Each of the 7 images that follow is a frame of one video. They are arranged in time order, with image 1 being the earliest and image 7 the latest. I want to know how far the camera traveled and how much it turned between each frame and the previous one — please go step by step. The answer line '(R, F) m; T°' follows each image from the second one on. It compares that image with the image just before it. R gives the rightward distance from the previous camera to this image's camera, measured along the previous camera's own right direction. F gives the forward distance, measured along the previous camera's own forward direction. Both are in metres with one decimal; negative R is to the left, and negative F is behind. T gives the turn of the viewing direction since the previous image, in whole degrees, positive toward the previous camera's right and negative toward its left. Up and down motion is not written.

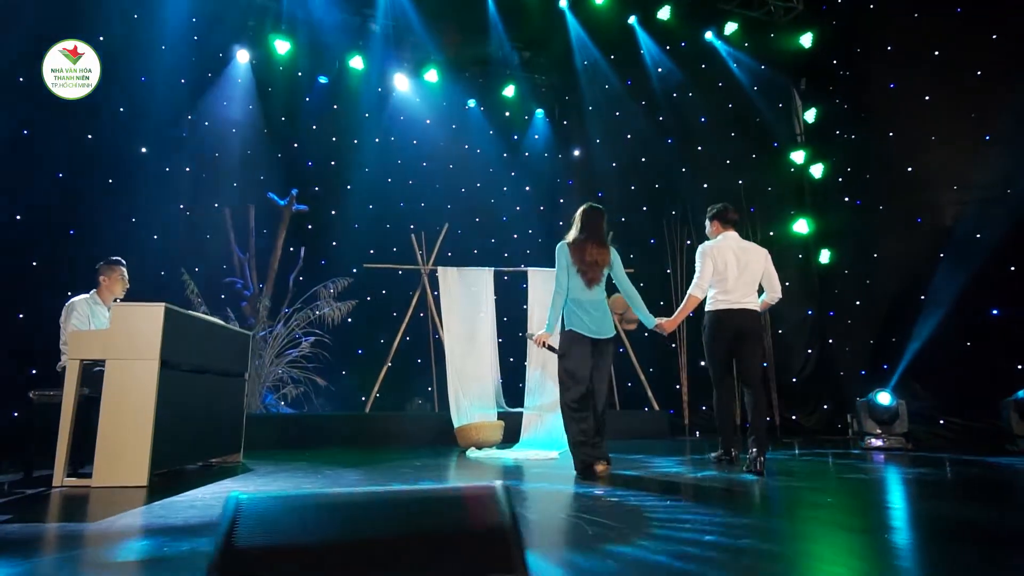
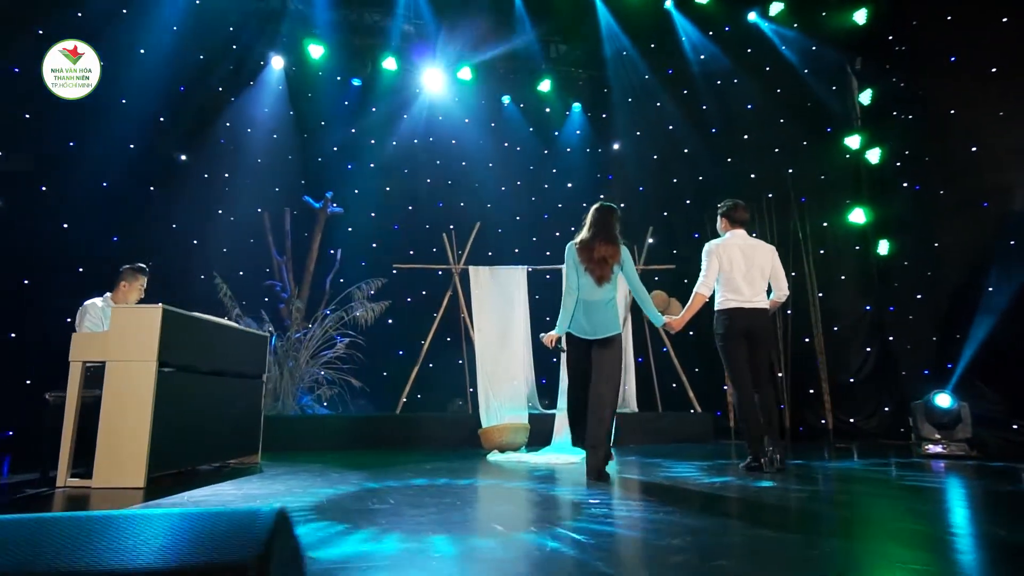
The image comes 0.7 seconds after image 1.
(+0.2, +0.1) m; -5°
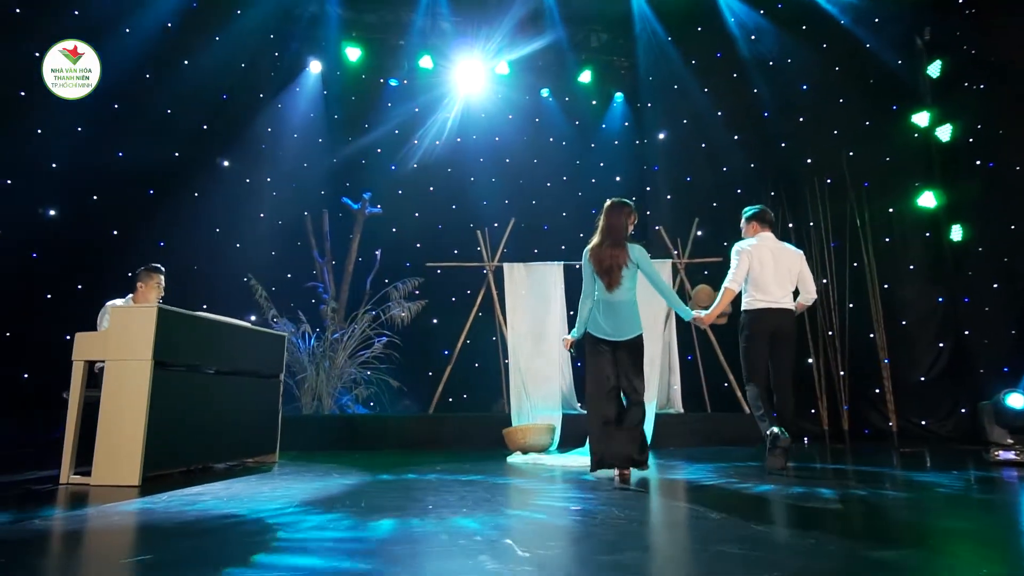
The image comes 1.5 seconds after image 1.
(+0.3, +0.2) m; -6°
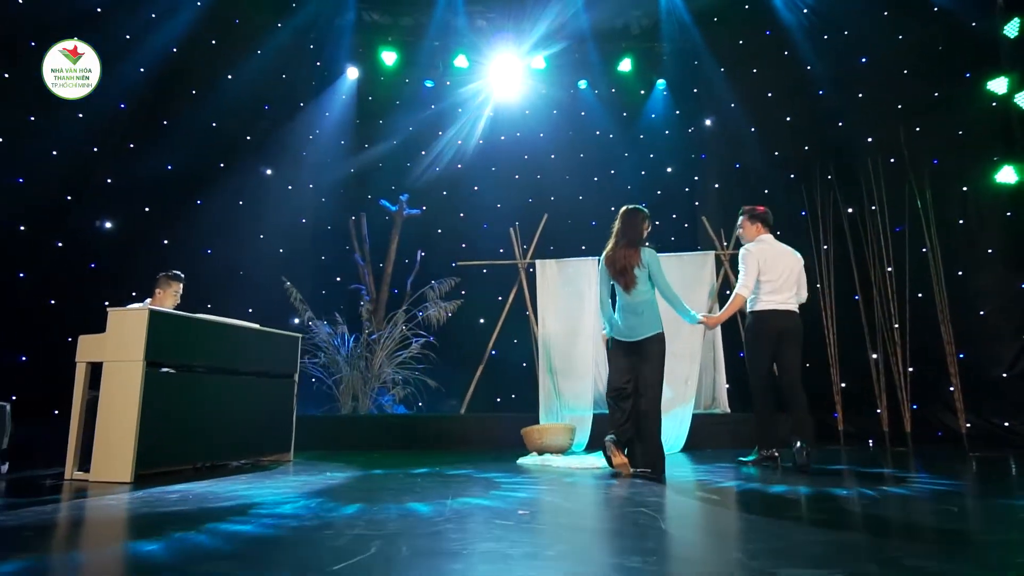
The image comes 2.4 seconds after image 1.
(+0.4, +0.1) m; -7°
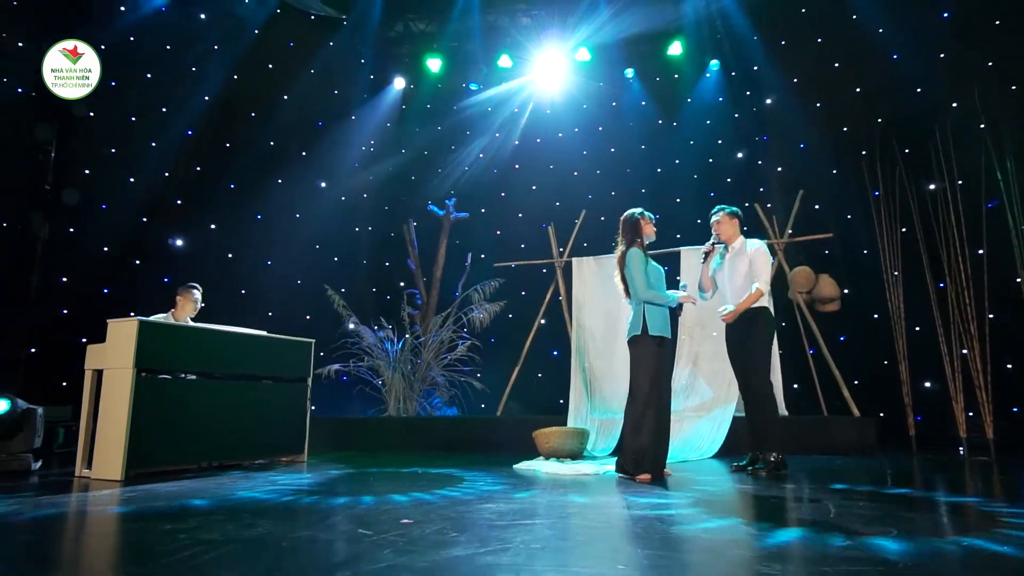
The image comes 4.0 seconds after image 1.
(+0.7, +0.1) m; -11°
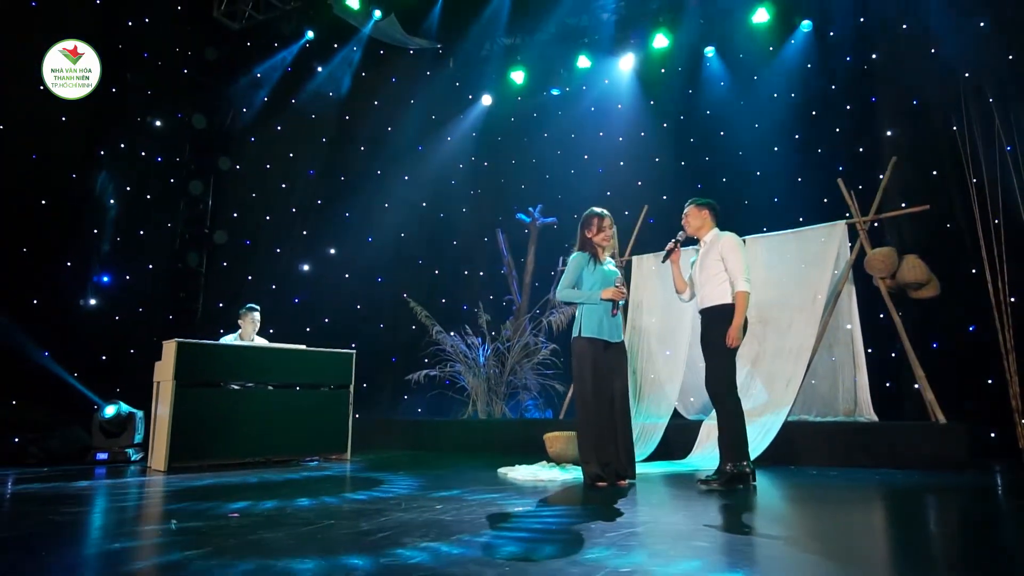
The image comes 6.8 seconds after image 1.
(+1.3, +0.1) m; -19°
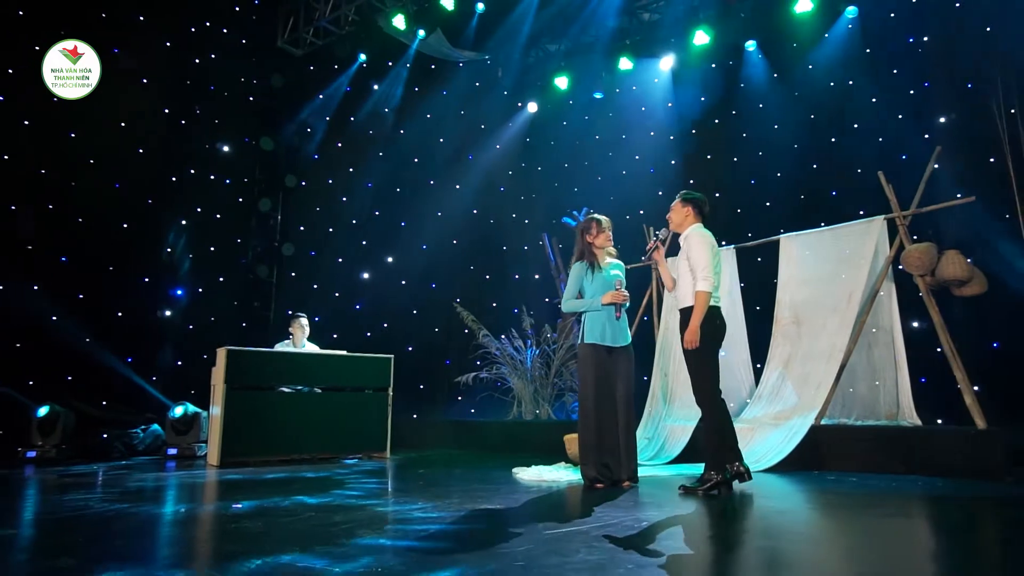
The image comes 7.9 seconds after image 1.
(+0.4, -0.1) m; -8°
